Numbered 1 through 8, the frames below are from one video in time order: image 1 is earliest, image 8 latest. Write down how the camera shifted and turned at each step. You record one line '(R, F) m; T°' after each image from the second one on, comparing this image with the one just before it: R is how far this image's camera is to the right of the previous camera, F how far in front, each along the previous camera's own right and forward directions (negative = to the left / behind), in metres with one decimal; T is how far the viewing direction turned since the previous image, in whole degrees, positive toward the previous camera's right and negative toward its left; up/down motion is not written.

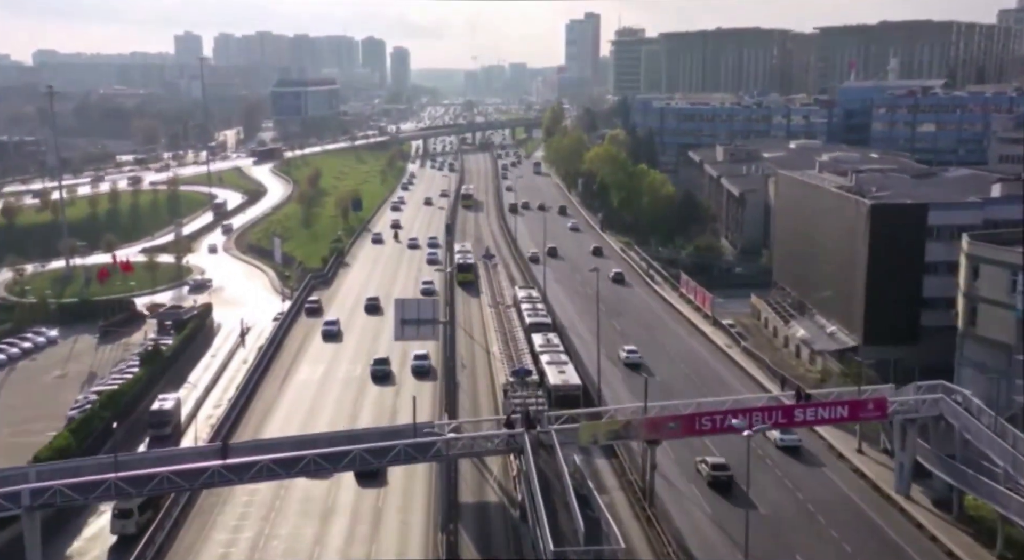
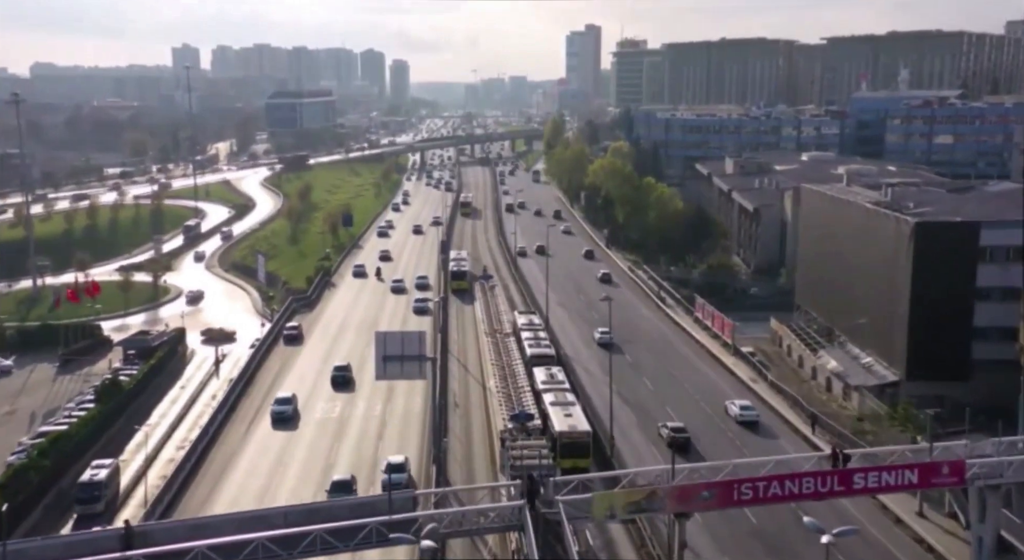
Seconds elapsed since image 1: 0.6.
(0.0, +1.1) m; 0°
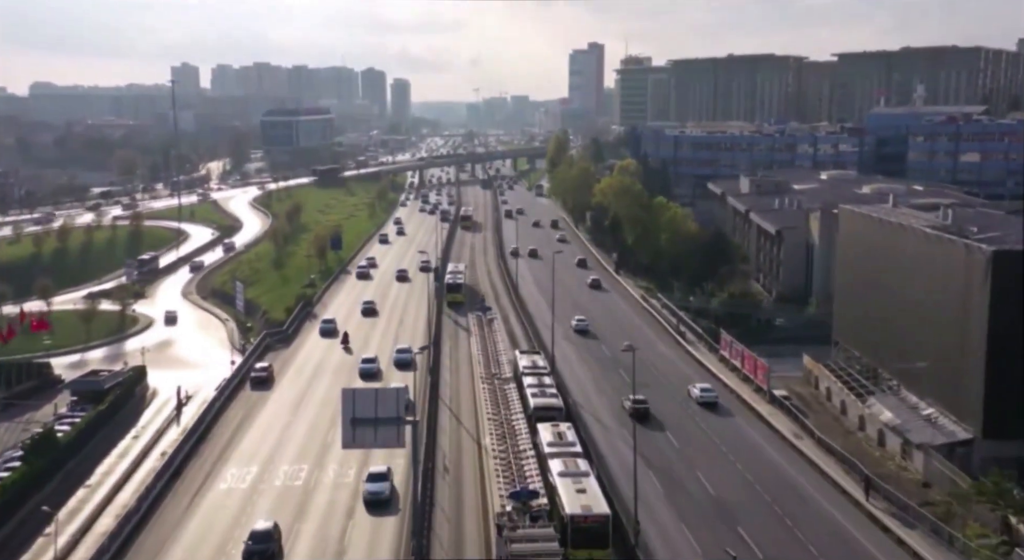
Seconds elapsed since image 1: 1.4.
(0.0, +1.4) m; 0°
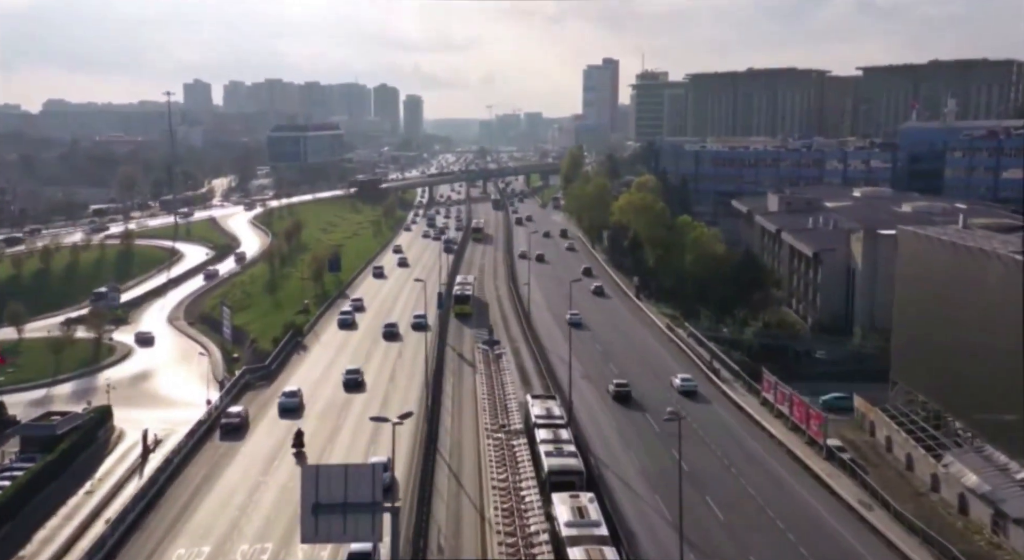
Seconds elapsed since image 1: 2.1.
(0.0, +1.3) m; -1°
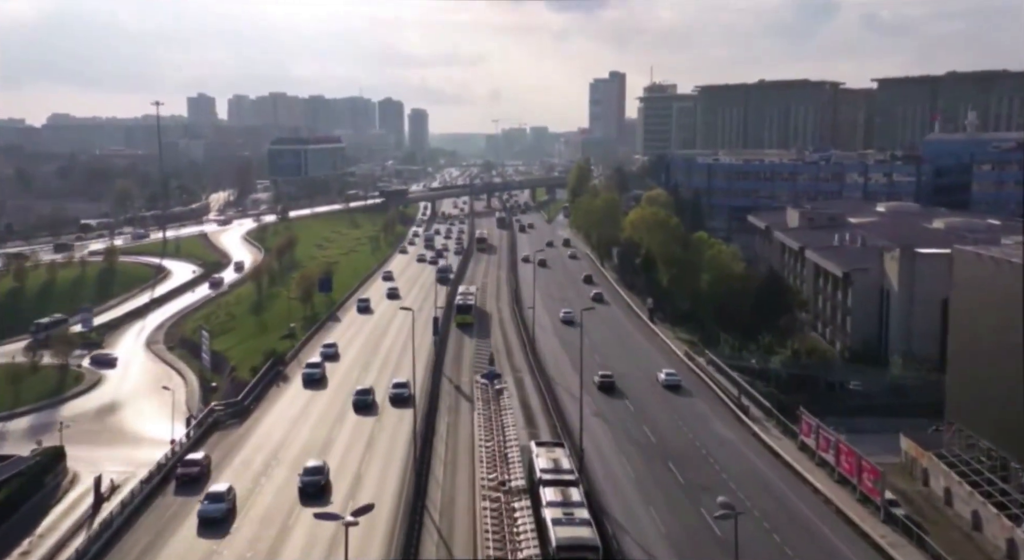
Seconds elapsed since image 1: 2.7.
(0.0, +1.1) m; 0°
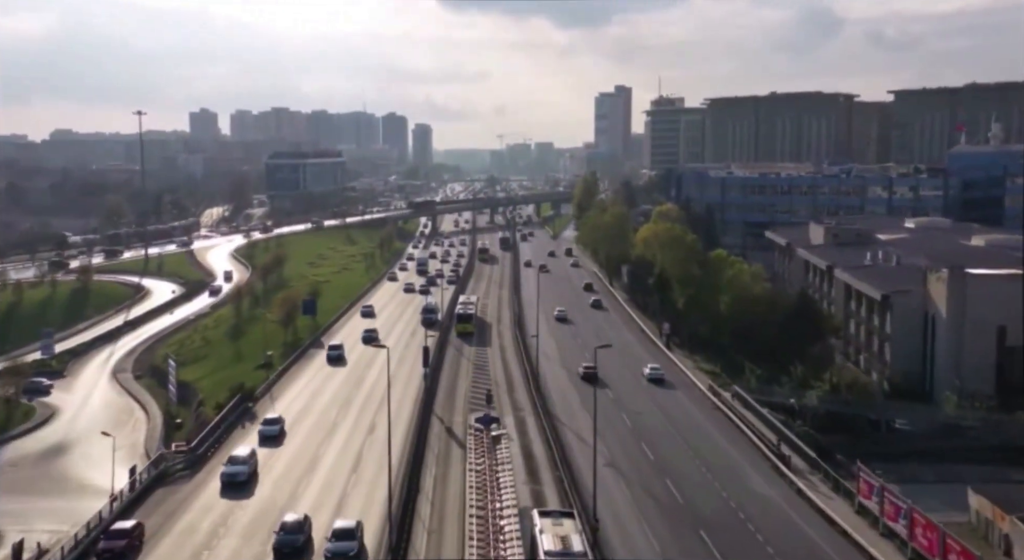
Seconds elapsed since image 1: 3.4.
(0.0, +1.3) m; 0°
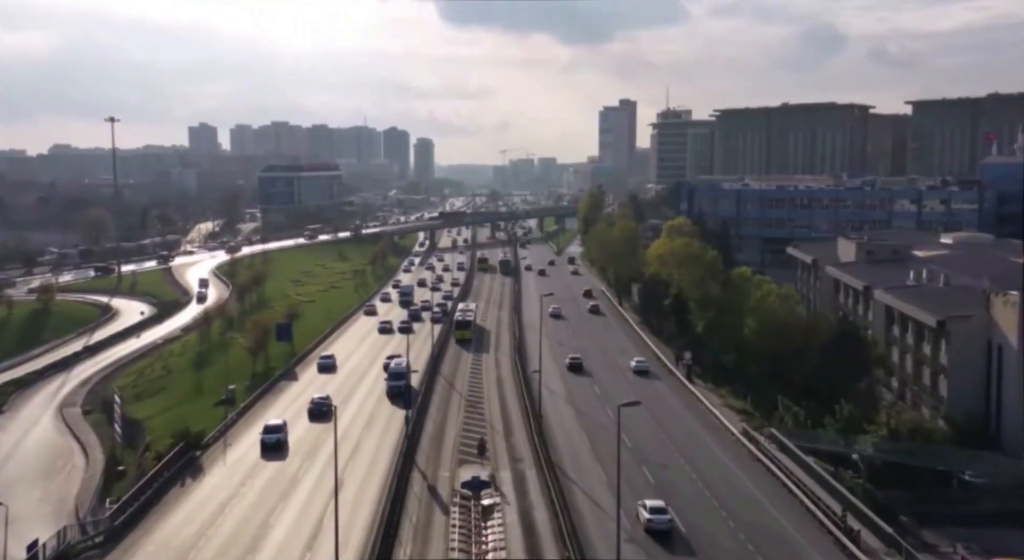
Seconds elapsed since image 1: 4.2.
(0.0, +1.6) m; 0°
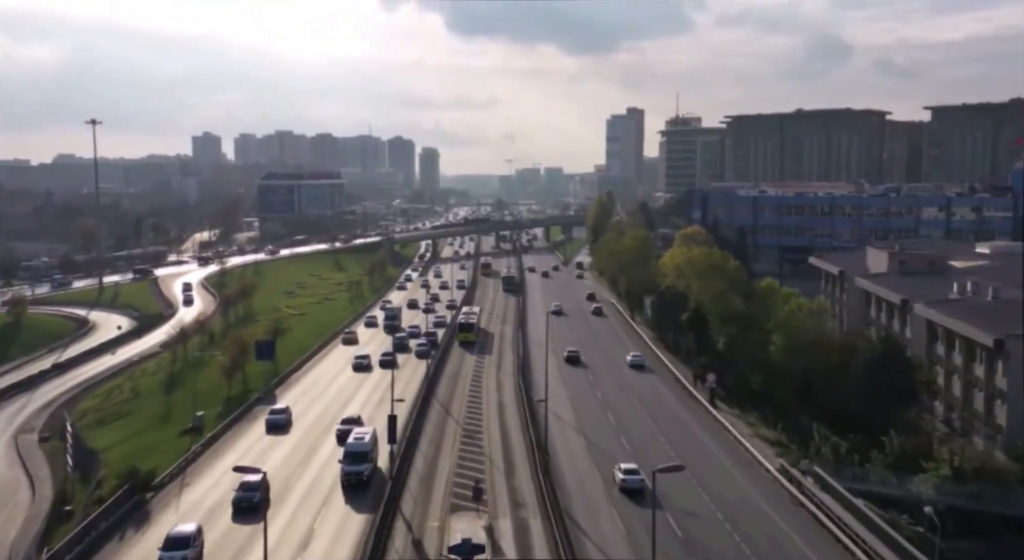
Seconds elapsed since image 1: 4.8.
(0.0, +1.2) m; 0°
